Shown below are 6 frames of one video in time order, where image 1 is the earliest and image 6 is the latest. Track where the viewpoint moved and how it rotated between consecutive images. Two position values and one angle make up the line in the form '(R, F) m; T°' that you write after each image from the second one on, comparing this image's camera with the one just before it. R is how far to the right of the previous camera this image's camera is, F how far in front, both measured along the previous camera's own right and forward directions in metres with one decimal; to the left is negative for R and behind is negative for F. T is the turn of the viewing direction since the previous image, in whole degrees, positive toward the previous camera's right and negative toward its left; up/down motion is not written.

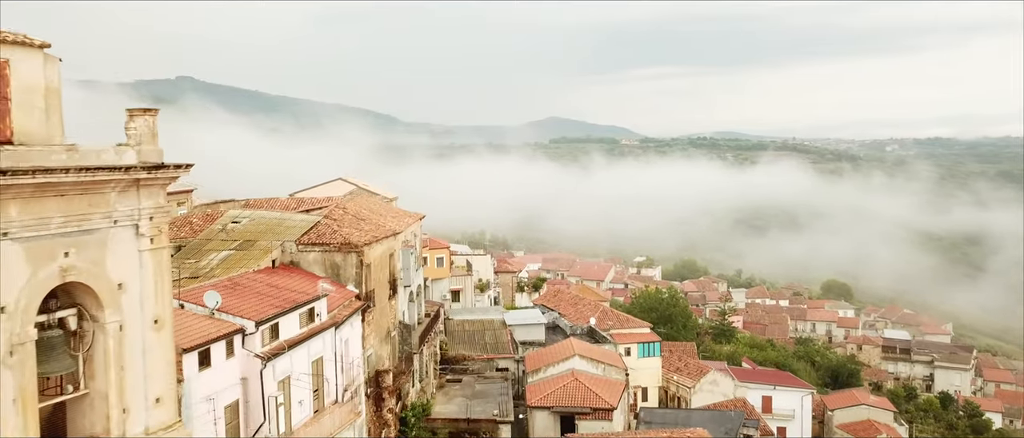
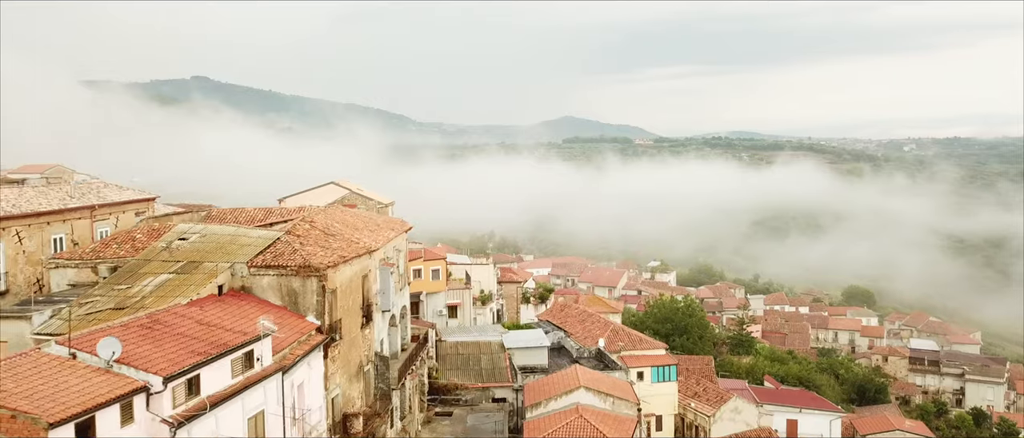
(+0.5, +2.7) m; -1°
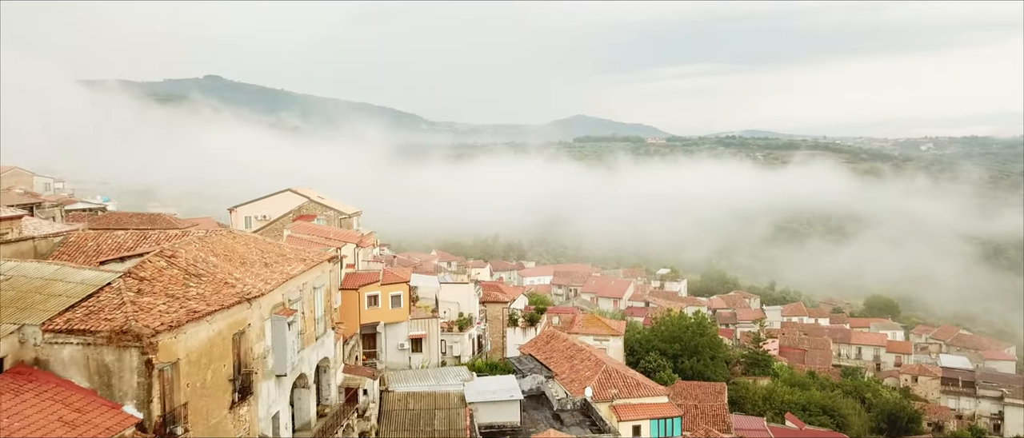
(+1.3, +4.8) m; -1°
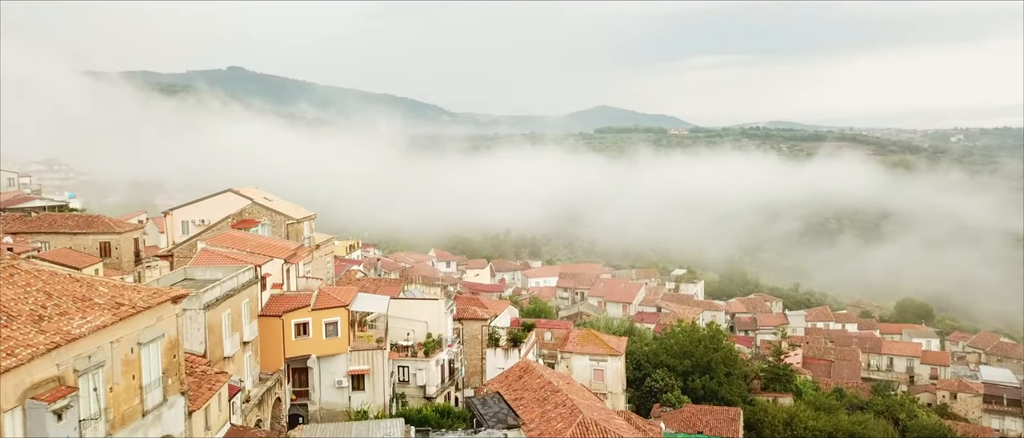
(+1.7, +4.7) m; -2°
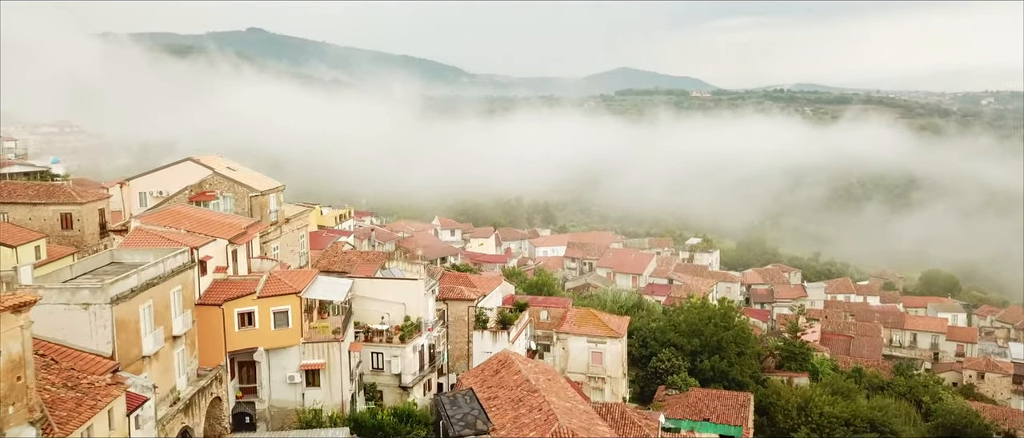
(+1.2, +2.6) m; -2°
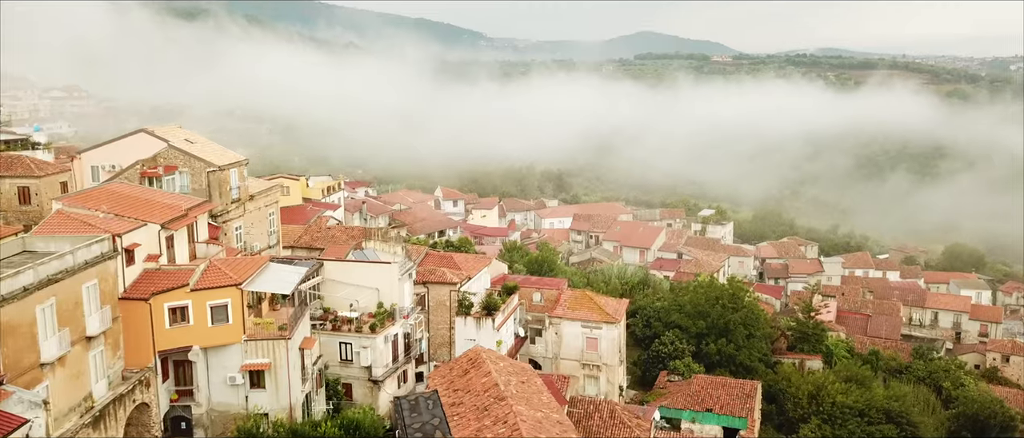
(+1.1, +2.3) m; -1°
